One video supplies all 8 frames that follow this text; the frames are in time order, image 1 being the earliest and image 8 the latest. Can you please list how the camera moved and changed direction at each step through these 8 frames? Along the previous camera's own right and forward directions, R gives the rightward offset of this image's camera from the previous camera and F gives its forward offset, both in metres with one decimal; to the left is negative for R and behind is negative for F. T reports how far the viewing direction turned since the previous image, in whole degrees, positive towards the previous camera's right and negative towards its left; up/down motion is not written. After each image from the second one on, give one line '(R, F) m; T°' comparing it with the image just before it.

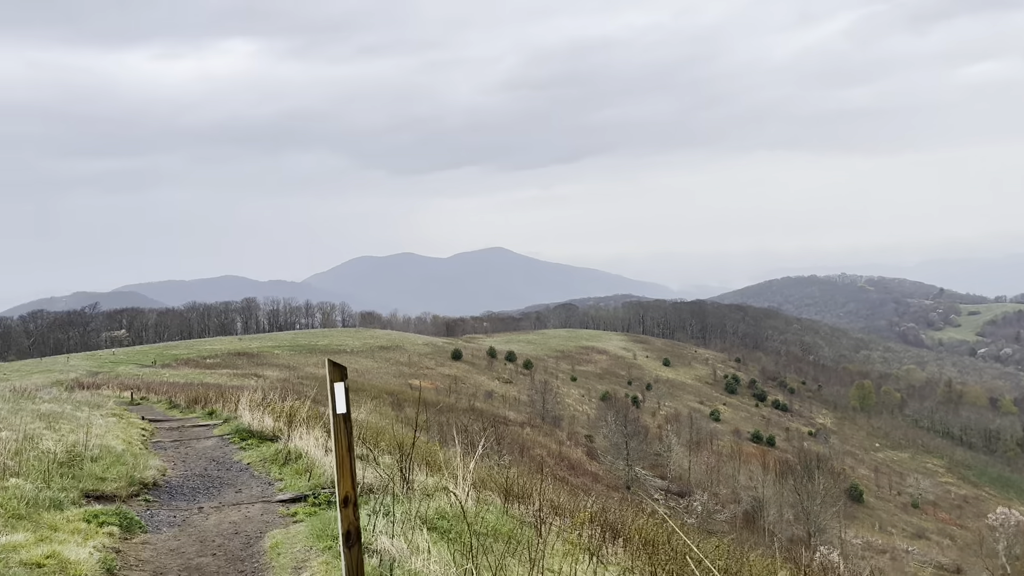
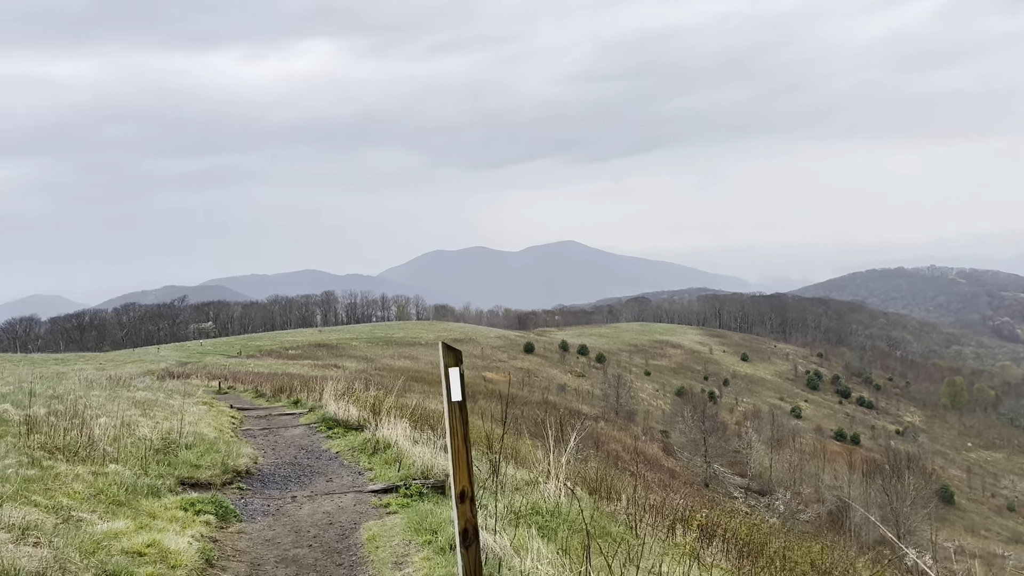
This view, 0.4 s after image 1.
(-0.3, +0.4) m; -5°
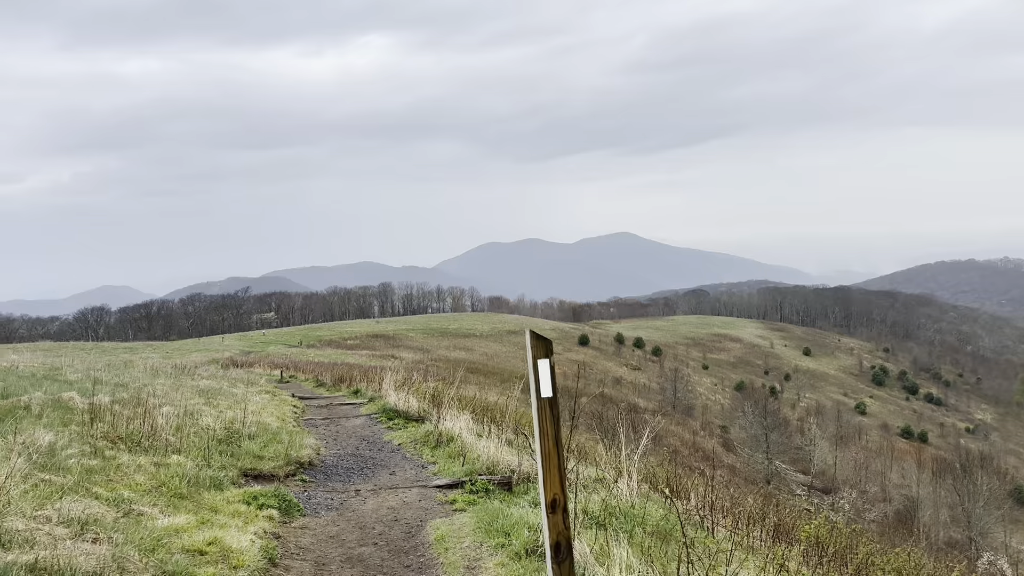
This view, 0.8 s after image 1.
(-0.2, +0.4) m; -4°
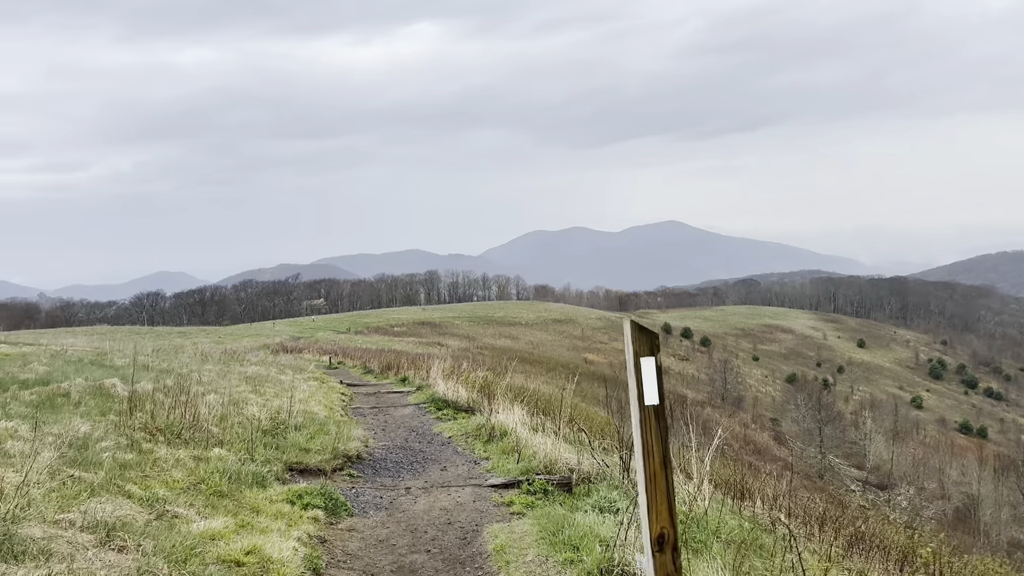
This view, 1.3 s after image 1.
(-0.2, +0.6) m; -3°
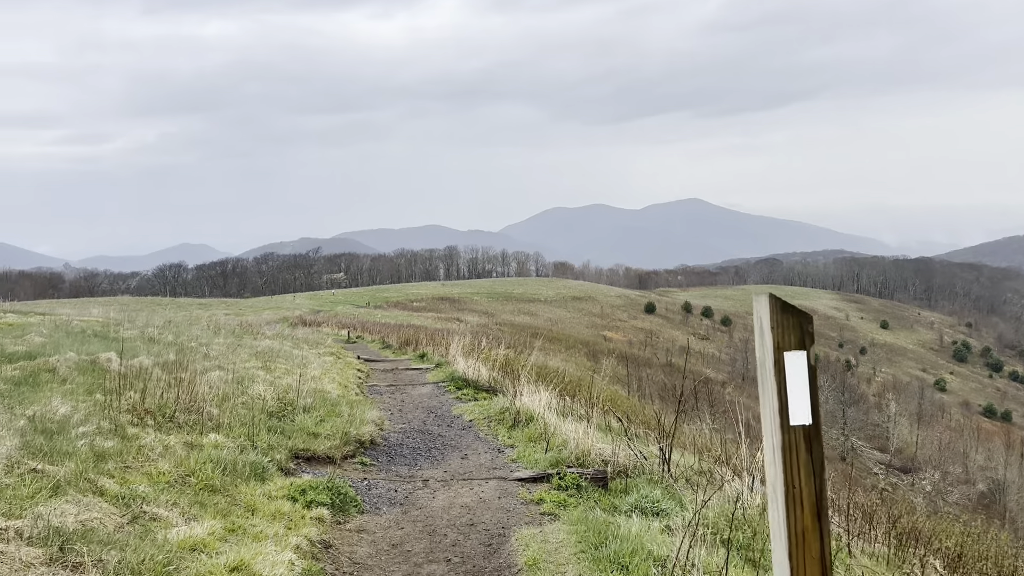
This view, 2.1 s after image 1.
(-0.1, +0.8) m; -1°
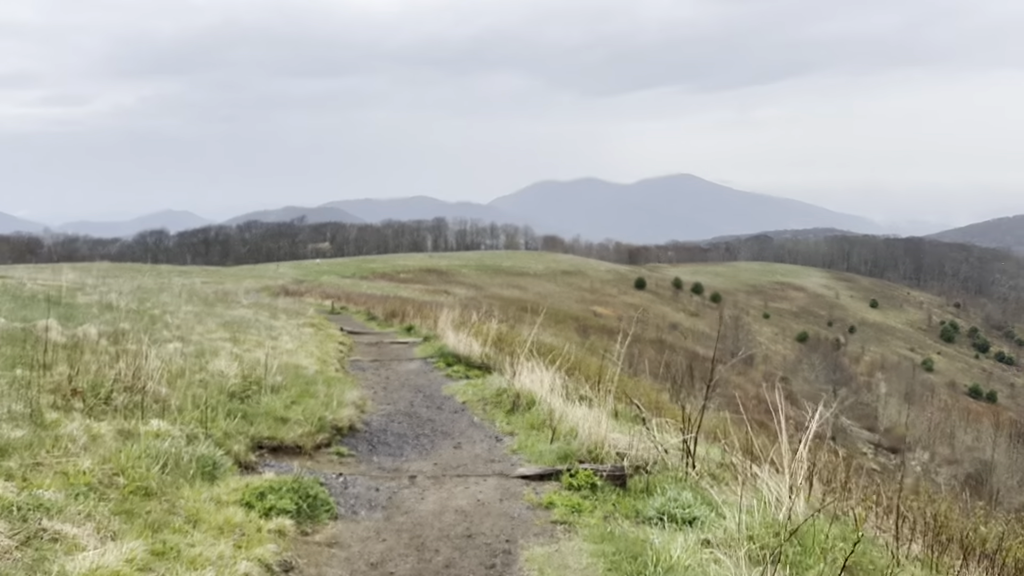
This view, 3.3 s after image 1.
(-0.1, +1.0) m; +1°
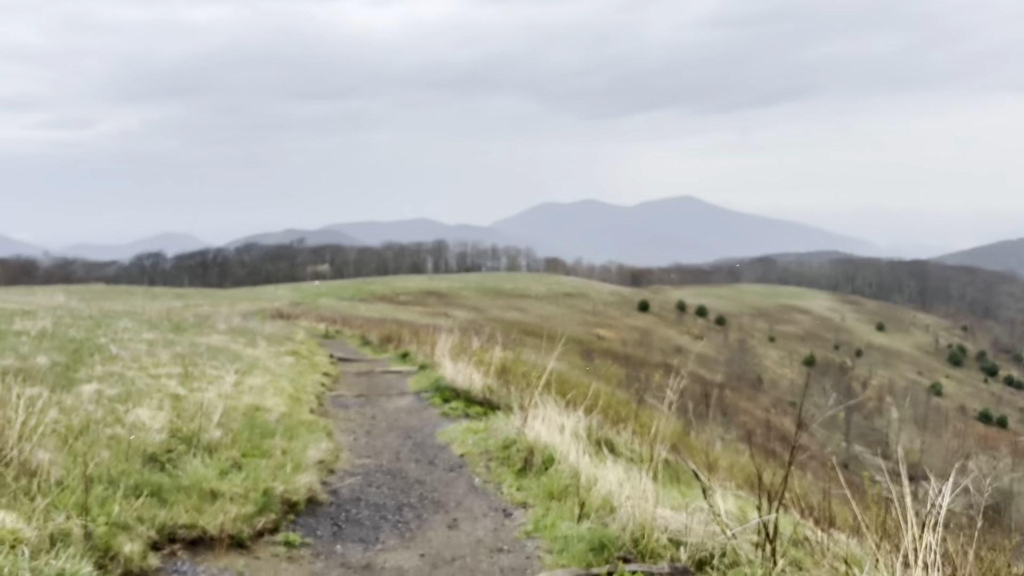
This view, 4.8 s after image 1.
(-0.1, +1.6) m; 0°
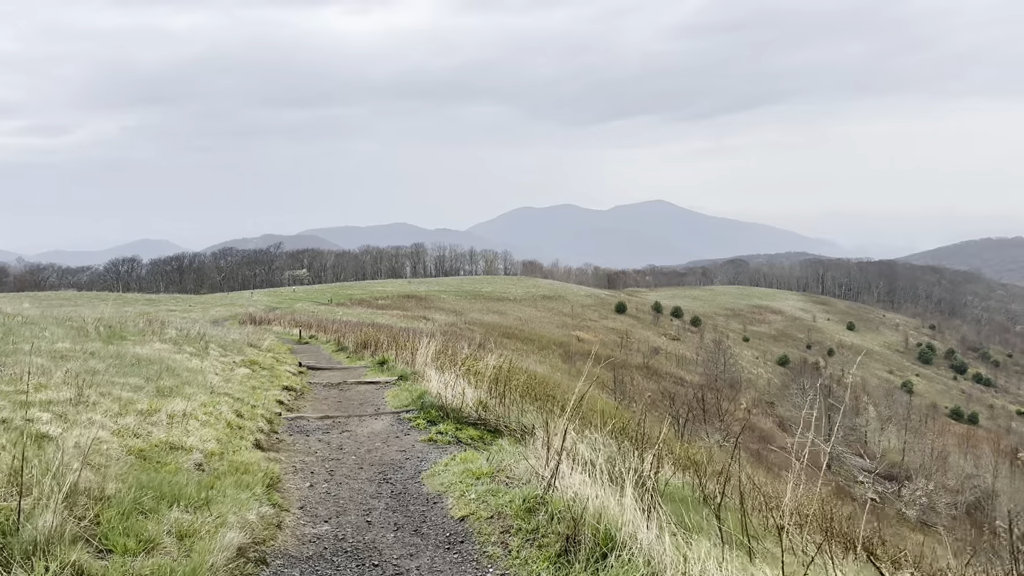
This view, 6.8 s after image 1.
(-0.3, +2.1) m; +2°
